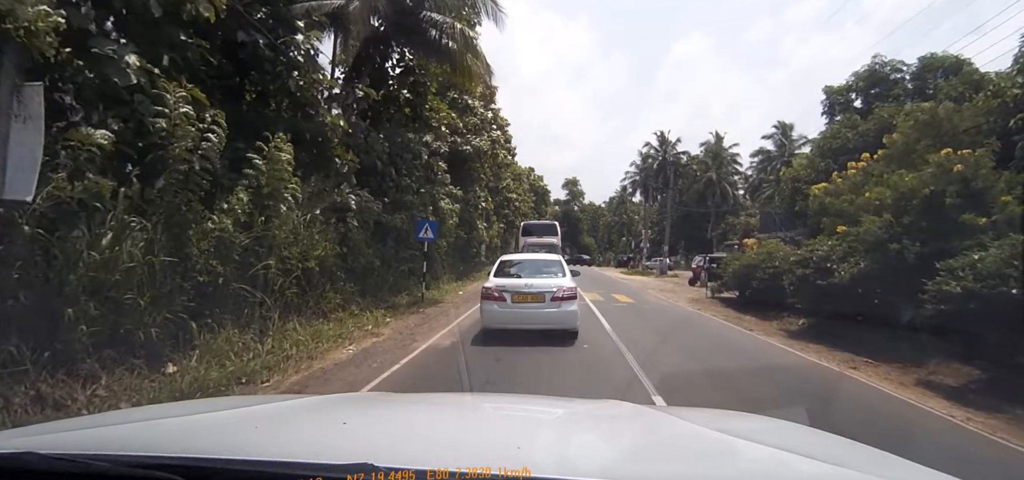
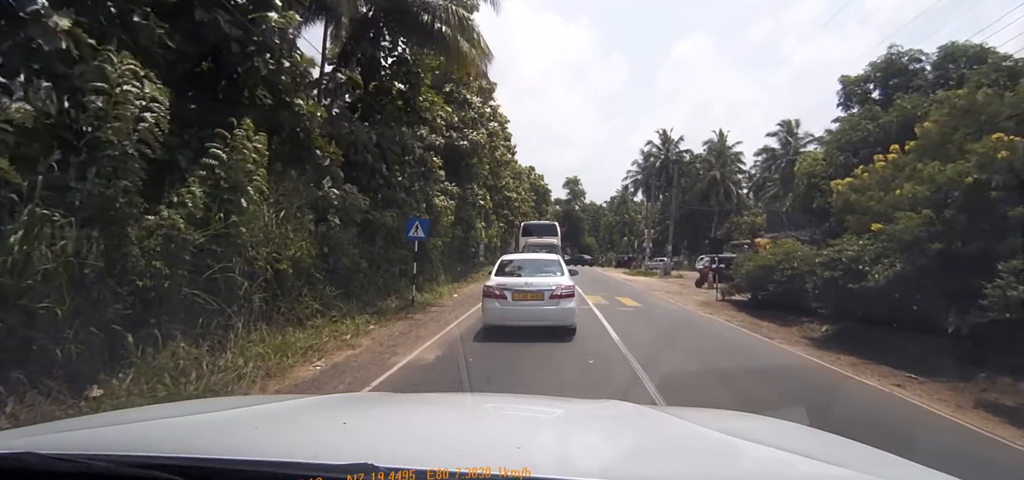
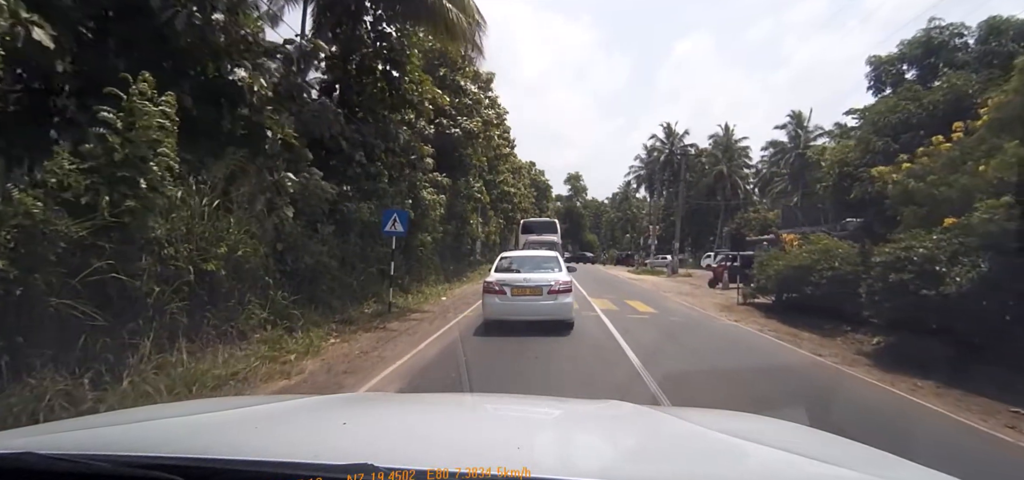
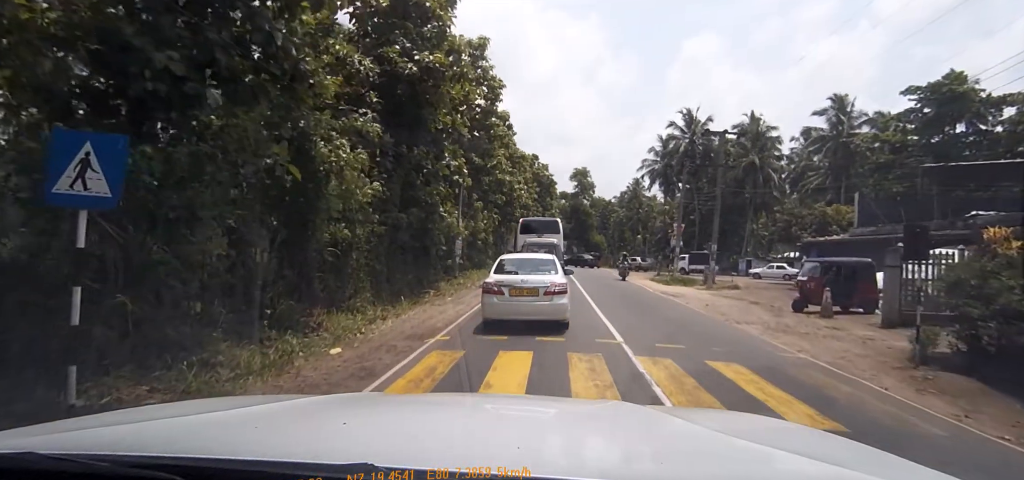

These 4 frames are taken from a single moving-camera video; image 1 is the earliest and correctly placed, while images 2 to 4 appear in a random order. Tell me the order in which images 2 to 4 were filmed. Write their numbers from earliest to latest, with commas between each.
2, 3, 4
